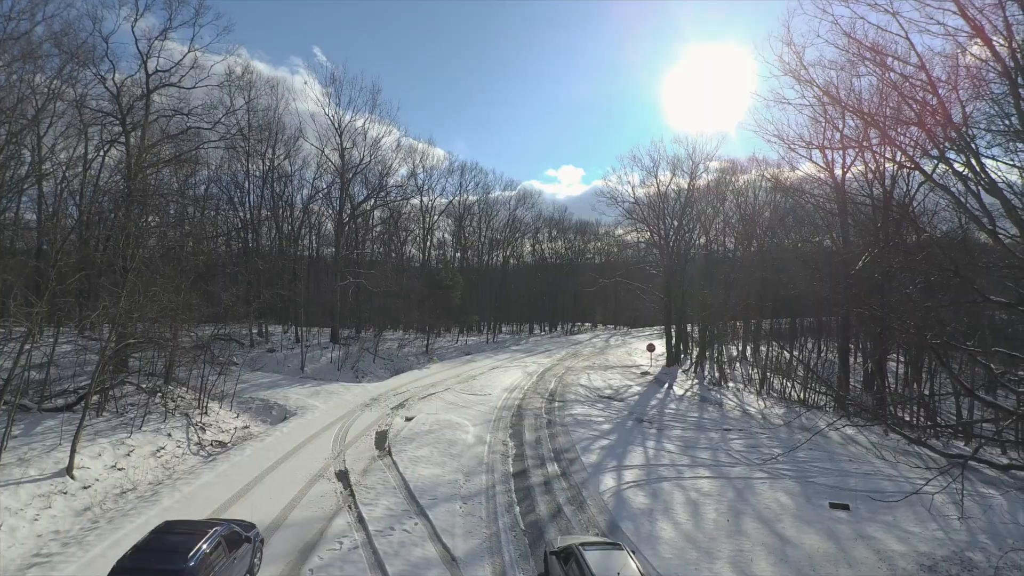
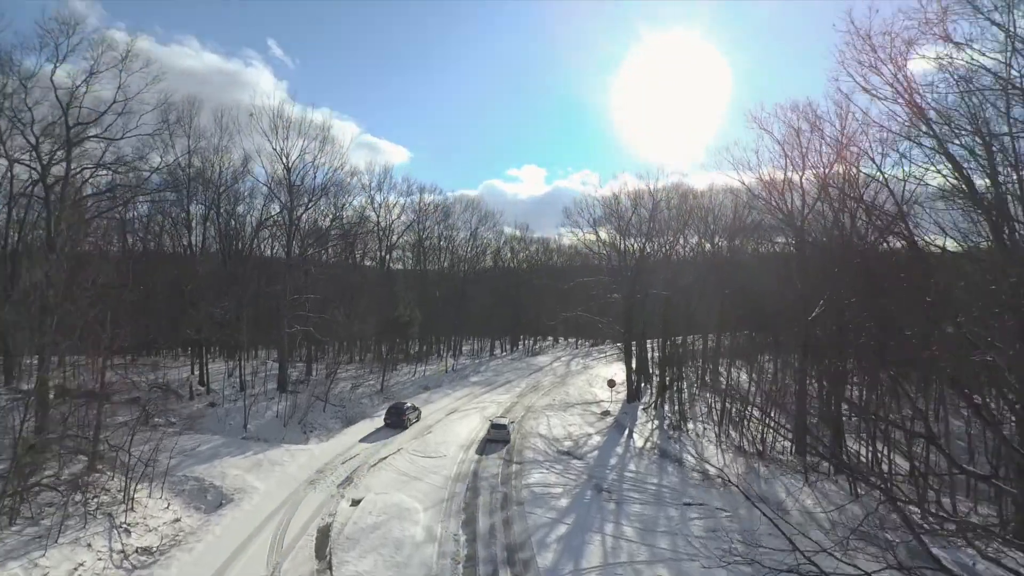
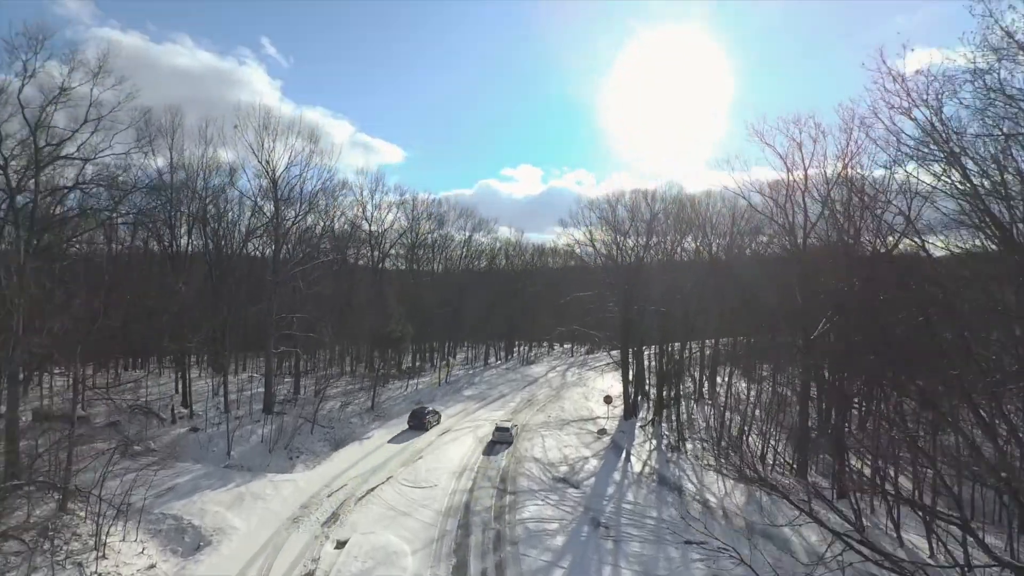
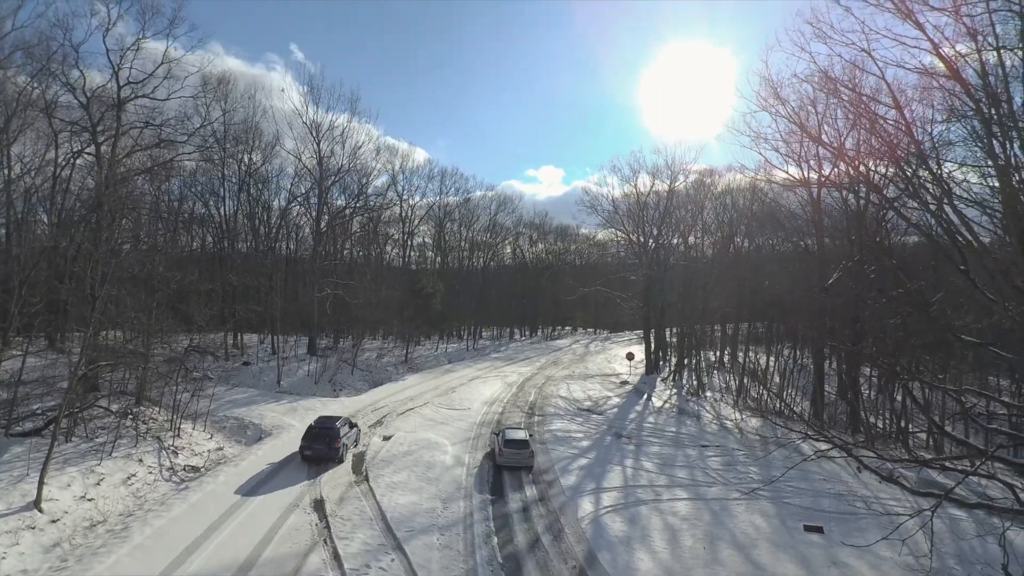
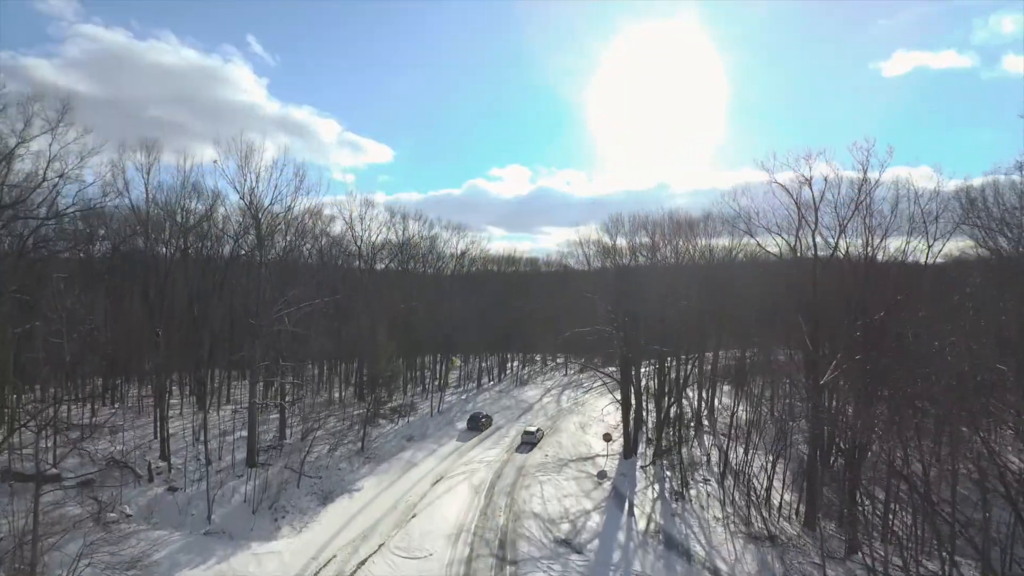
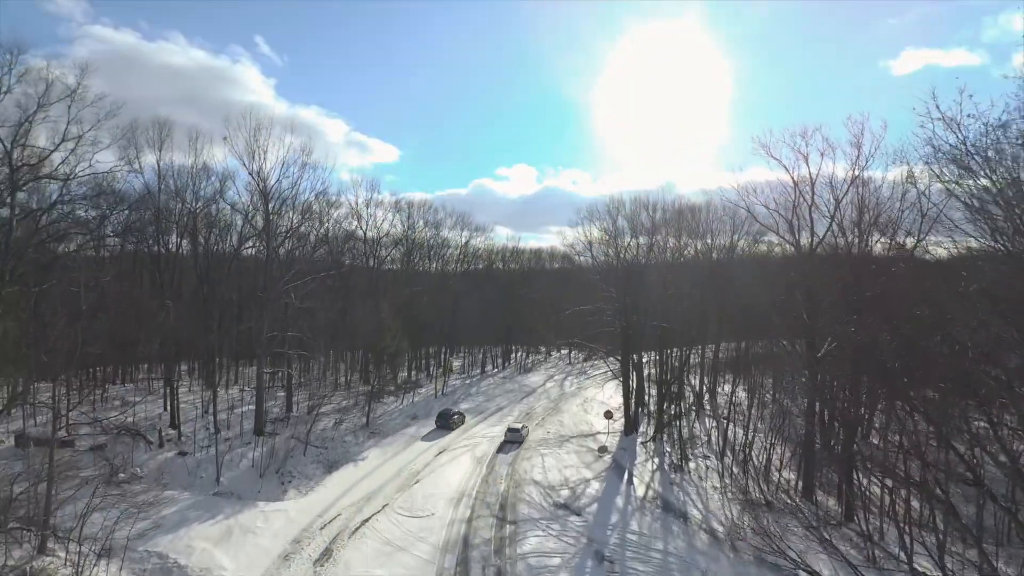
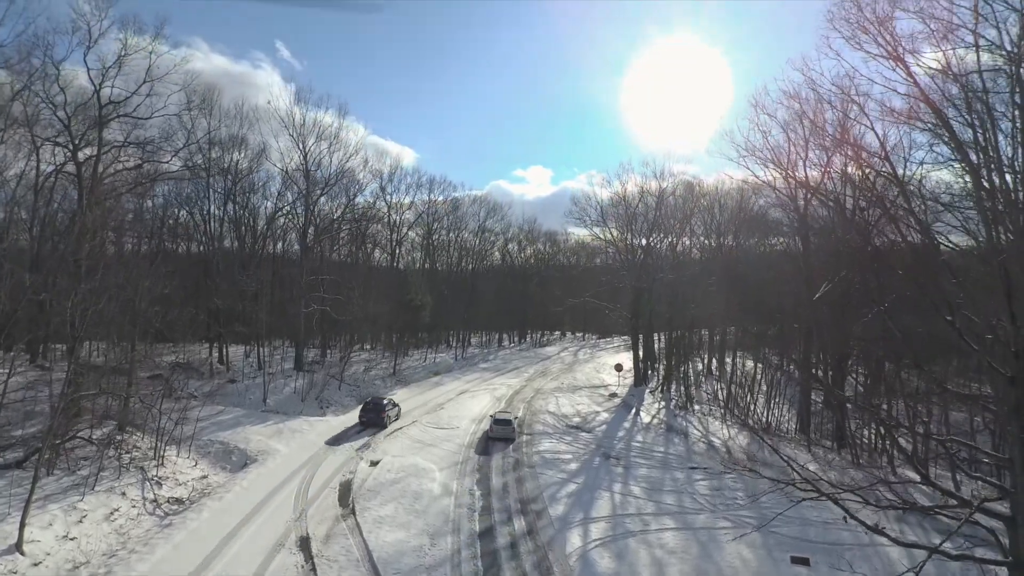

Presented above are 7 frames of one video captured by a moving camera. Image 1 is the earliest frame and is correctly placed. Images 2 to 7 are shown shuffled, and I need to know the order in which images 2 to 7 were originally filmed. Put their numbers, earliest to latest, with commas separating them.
4, 7, 2, 3, 6, 5
